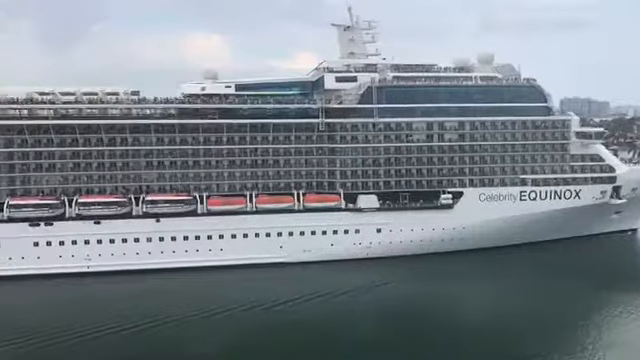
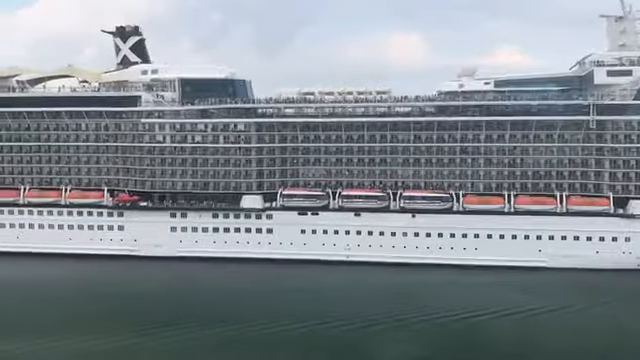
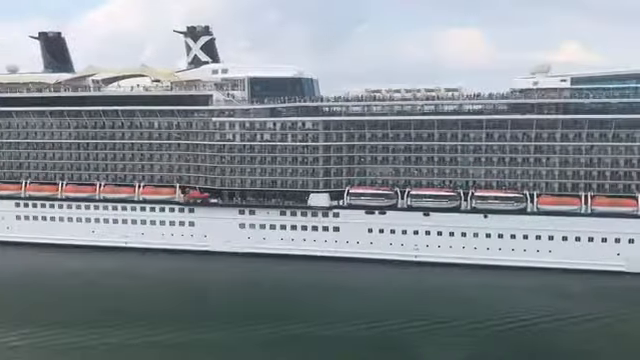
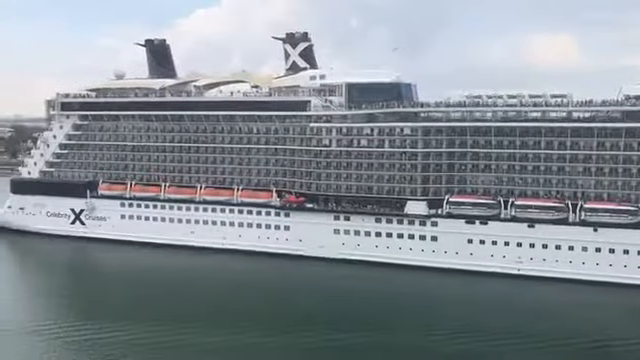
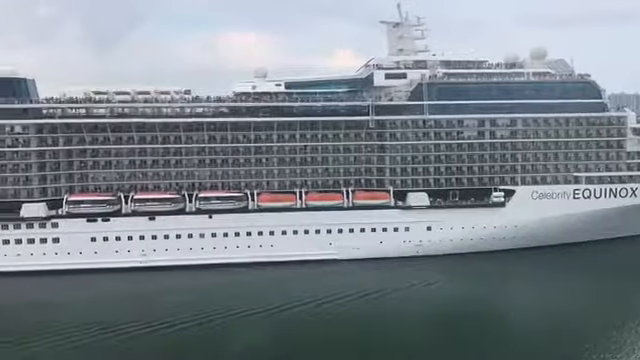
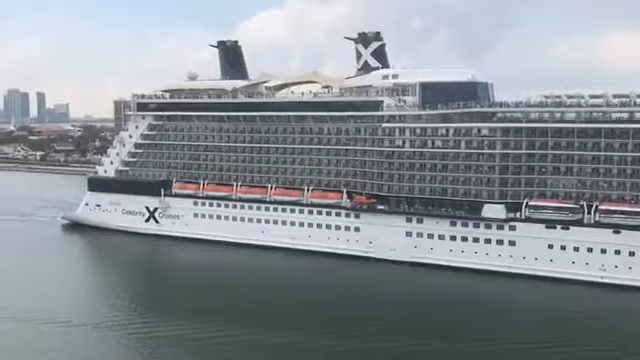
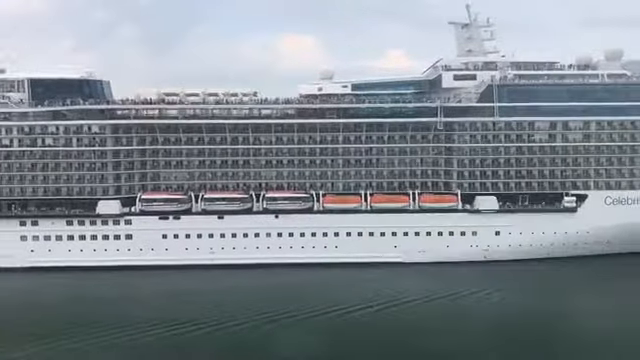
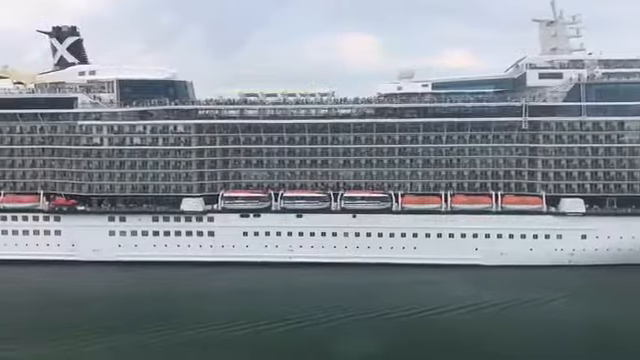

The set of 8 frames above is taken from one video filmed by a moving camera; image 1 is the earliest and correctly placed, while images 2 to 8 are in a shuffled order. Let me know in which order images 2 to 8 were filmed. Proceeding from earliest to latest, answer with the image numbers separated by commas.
5, 7, 8, 2, 3, 4, 6
